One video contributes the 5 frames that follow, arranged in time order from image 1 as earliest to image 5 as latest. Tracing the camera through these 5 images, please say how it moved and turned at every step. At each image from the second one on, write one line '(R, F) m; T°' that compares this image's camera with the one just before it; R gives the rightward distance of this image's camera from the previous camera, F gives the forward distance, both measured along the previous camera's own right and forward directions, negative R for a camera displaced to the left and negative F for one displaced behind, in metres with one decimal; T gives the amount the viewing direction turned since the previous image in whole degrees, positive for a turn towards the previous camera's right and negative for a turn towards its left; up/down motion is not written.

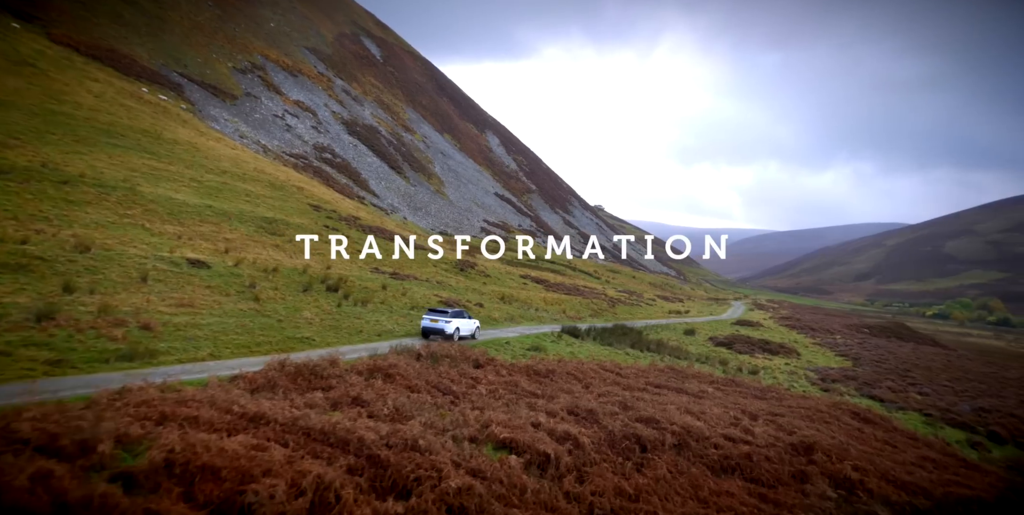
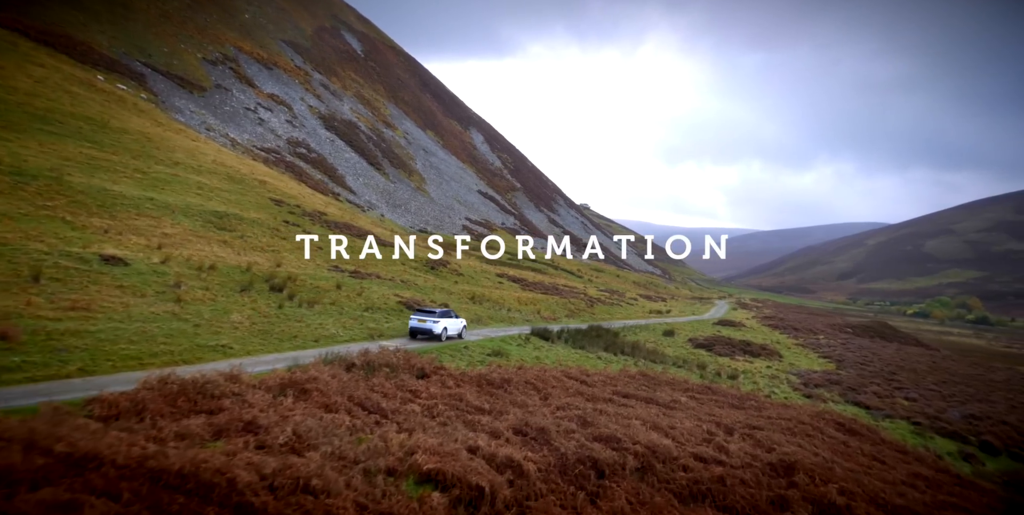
(+1.1, +2.3) m; +1°
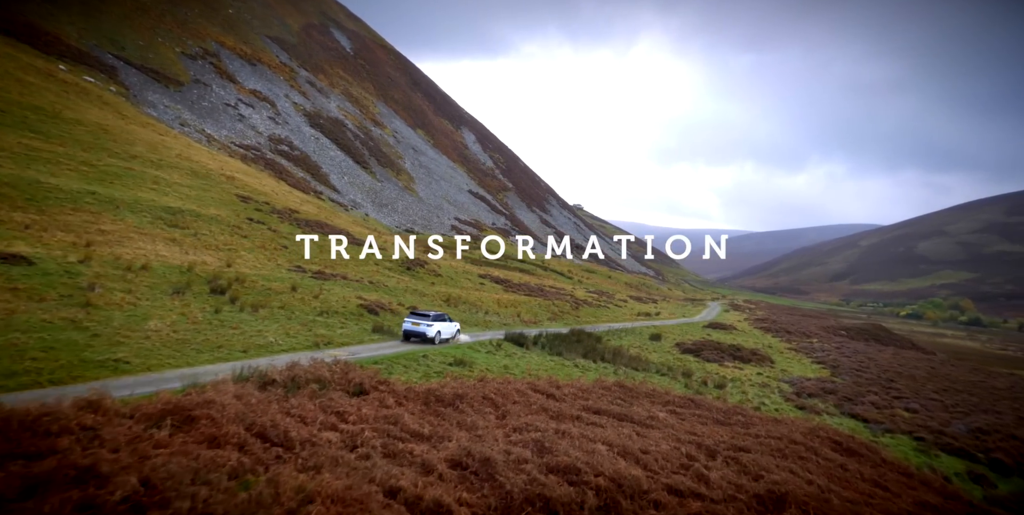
(+1.1, +2.5) m; +1°
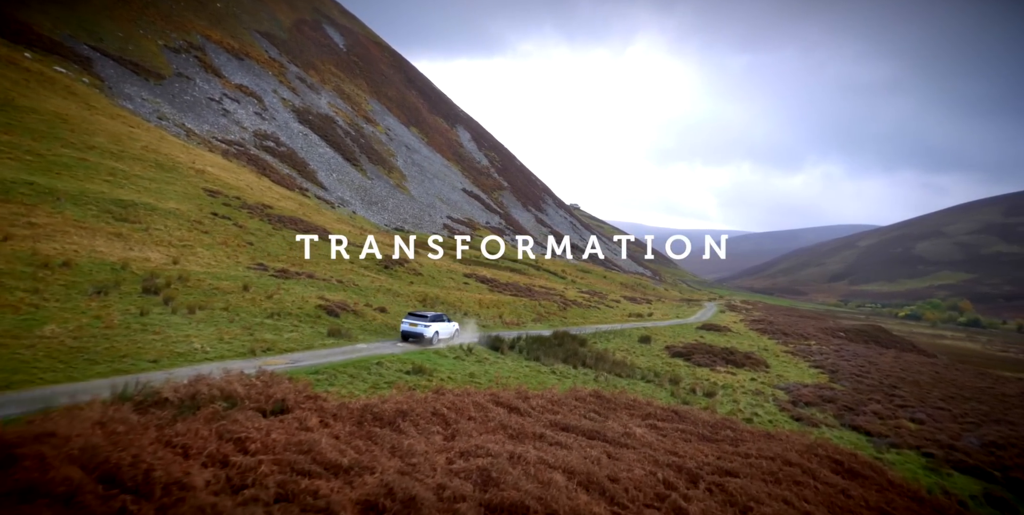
(+1.1, +2.5) m; 0°
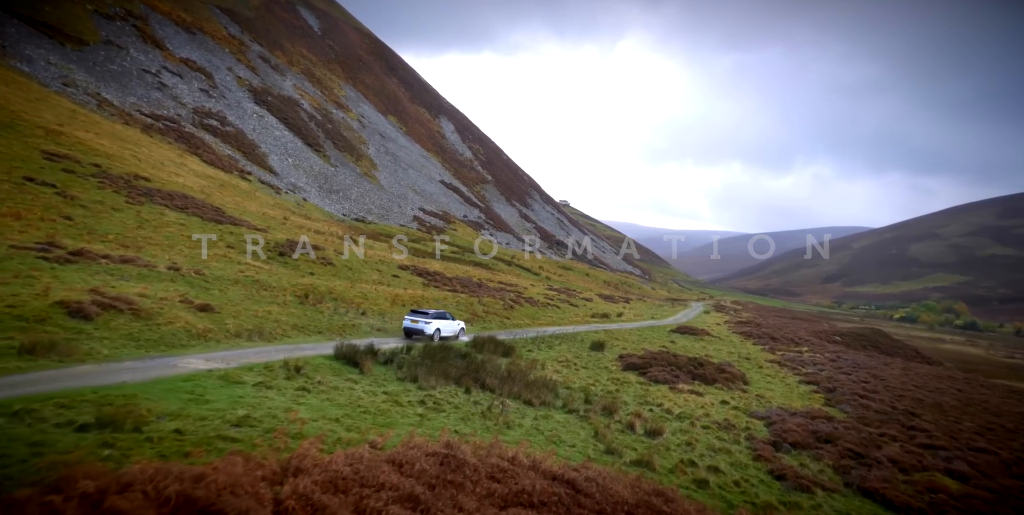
(+4.2, +9.5) m; +1°
